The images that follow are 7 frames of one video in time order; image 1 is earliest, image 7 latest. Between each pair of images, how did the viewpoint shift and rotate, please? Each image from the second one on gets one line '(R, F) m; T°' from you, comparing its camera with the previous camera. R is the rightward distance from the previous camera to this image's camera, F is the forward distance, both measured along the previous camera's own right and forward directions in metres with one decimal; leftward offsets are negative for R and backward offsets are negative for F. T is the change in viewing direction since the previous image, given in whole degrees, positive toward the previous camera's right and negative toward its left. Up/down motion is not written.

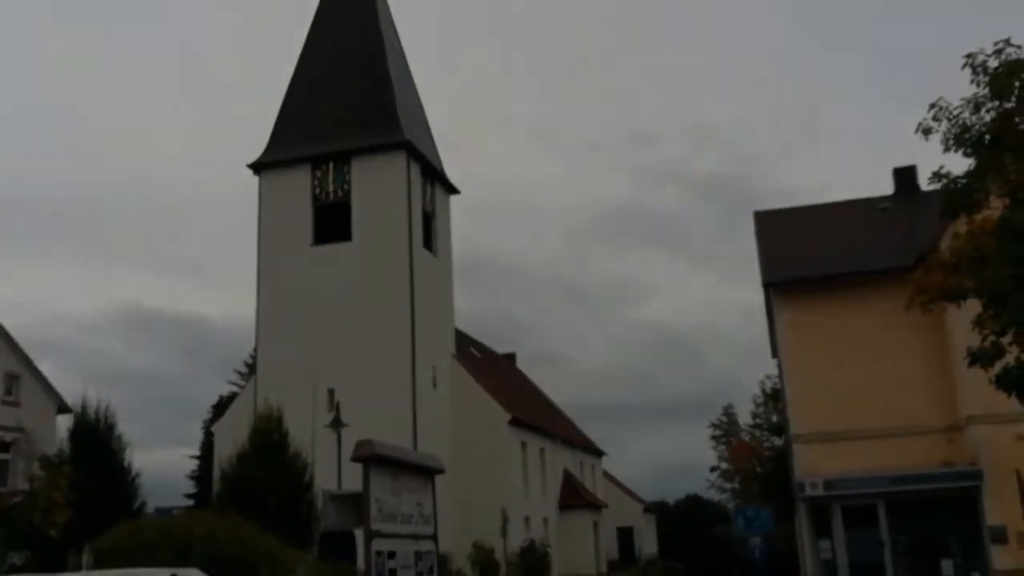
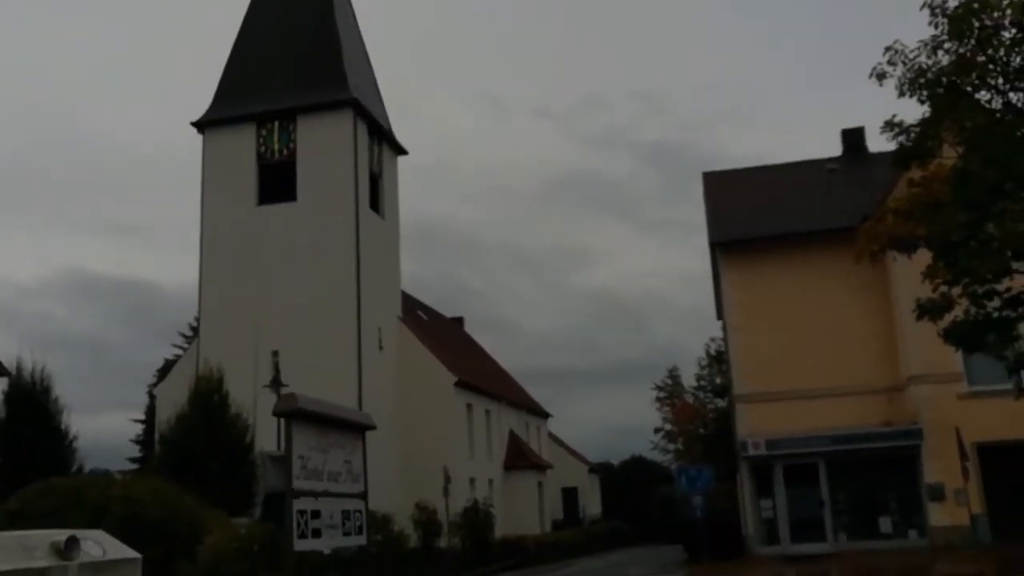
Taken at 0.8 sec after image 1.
(+0.1, +0.4) m; +3°
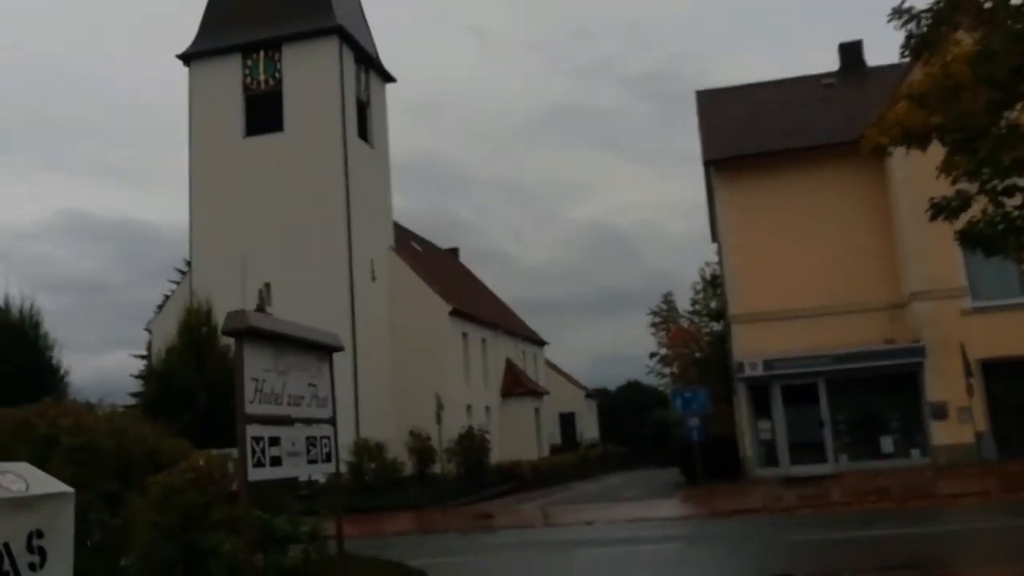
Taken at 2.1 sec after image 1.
(+0.2, +0.8) m; 0°
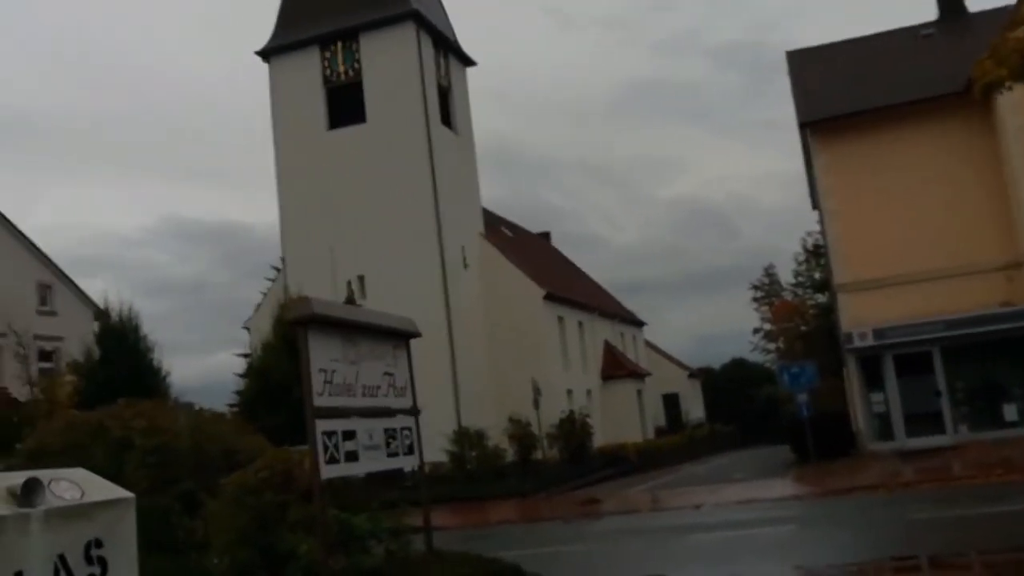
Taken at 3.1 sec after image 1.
(+0.1, +0.6) m; -6°
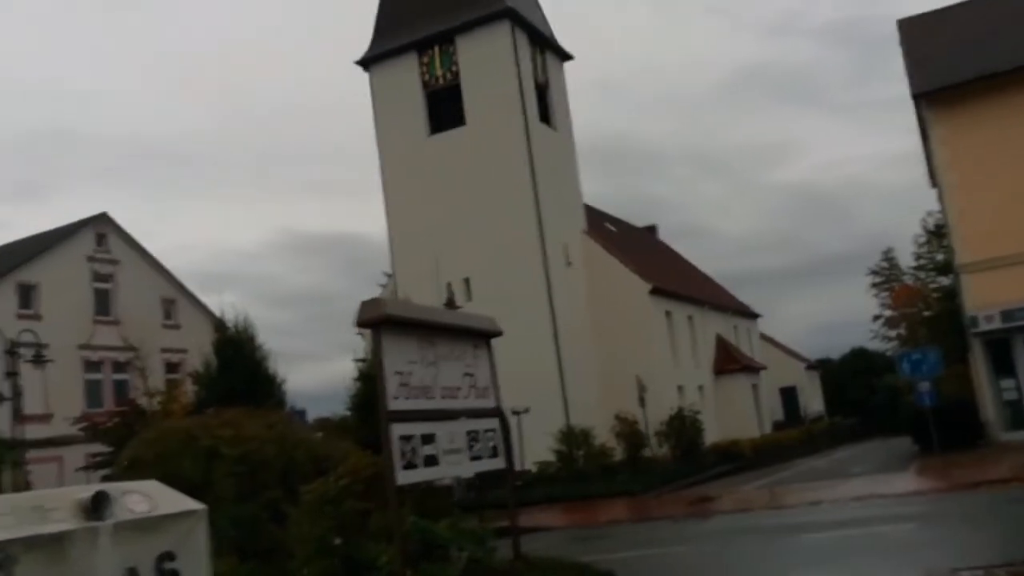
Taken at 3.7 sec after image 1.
(+0.2, +0.3) m; -6°
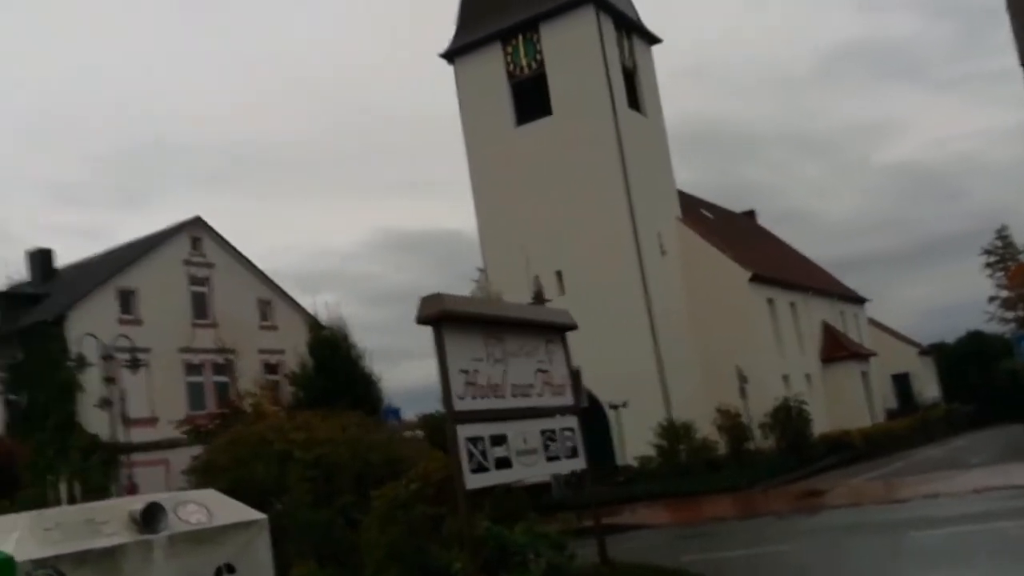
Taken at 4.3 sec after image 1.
(+0.2, +0.3) m; -6°
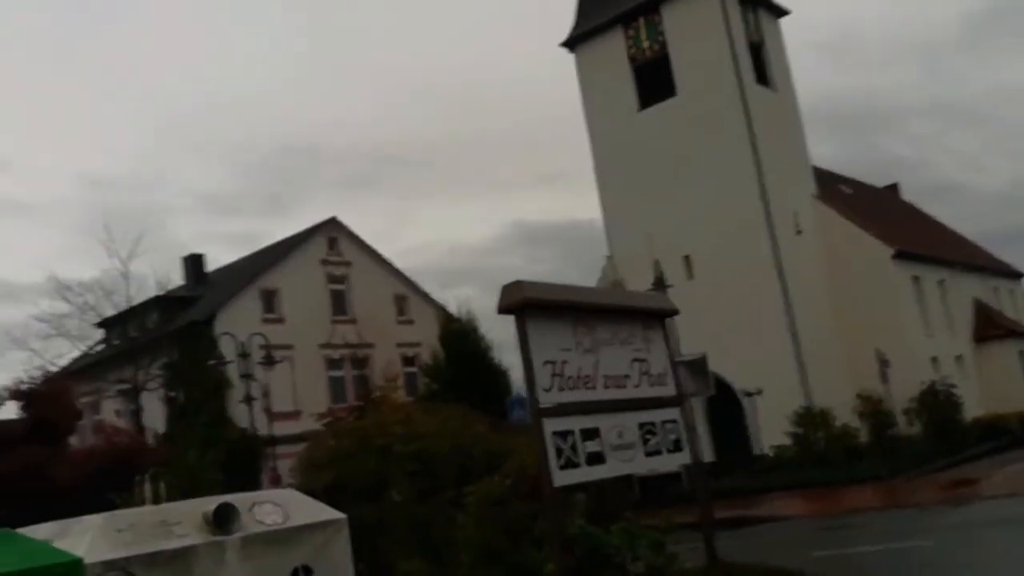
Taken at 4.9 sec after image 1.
(+0.2, +0.3) m; -8°
